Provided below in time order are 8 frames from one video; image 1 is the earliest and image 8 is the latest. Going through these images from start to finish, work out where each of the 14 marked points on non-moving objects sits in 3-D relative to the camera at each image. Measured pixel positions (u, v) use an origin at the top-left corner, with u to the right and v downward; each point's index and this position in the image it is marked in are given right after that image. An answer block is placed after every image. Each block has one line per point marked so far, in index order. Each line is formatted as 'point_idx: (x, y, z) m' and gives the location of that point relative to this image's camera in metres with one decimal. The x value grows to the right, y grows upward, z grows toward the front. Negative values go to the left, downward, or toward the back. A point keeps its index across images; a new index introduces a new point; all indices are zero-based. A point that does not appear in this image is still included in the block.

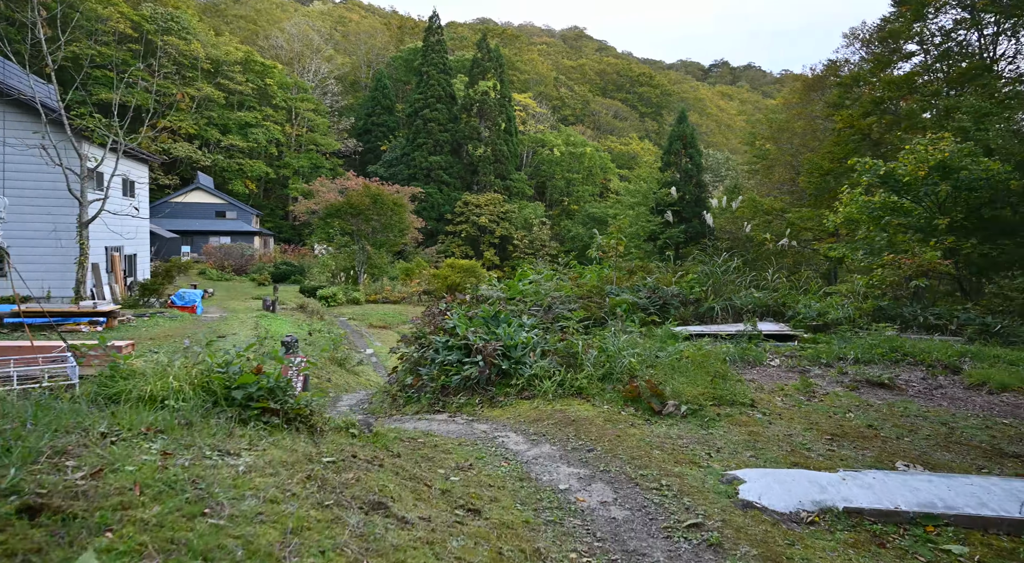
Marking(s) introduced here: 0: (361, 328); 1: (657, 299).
0: (-3.7, -1.2, +17.0) m
1: (+1.6, -0.2, +7.8) m
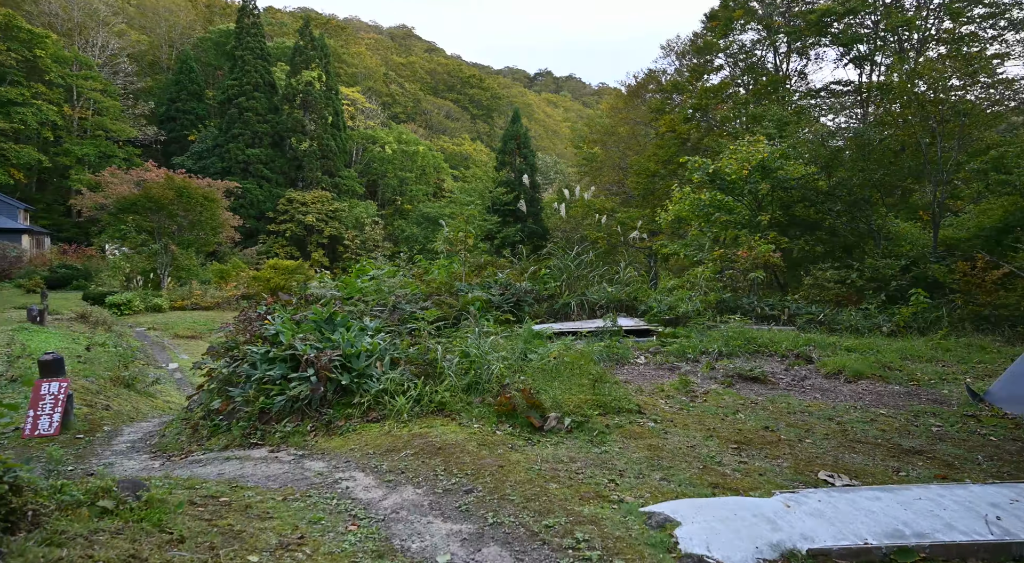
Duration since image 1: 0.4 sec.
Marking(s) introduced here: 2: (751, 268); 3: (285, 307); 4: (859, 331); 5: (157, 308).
0: (-7.3, -1.3, +14.9) m
1: (0.0, -0.1, +7.2) m
2: (+3.2, +0.2, +9.2) m
3: (-1.9, -0.2, +5.9) m
4: (+3.7, -0.5, +7.6) m
5: (-9.3, -0.8, +18.9) m
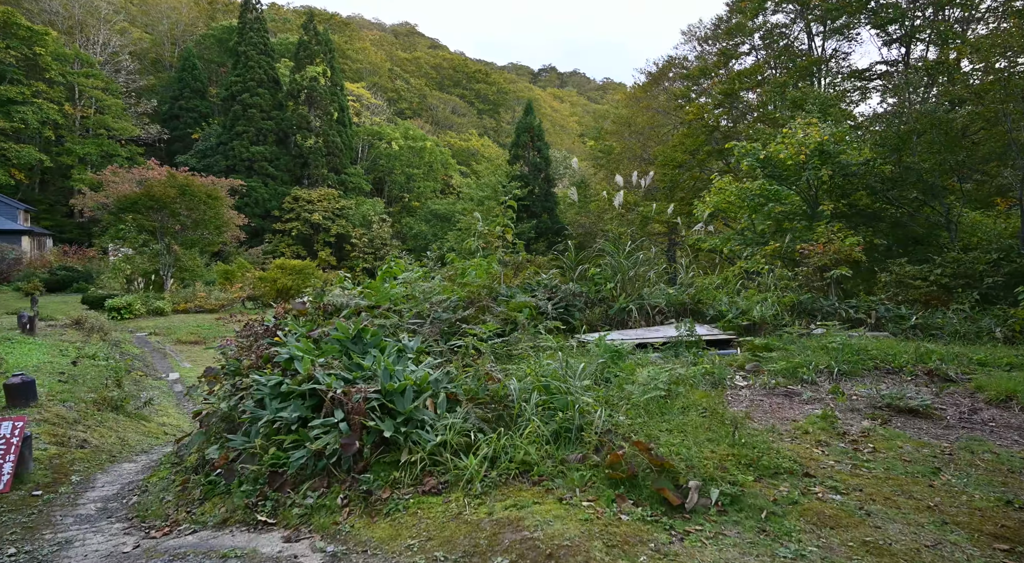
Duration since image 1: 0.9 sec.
0: (-6.8, -1.3, +13.9) m
1: (+0.4, -0.2, +6.2) m
2: (+3.6, +0.2, +8.1) m
3: (-1.5, -0.2, +4.8) m
4: (+4.1, -0.5, +6.5) m
5: (-8.7, -0.8, +17.9) m
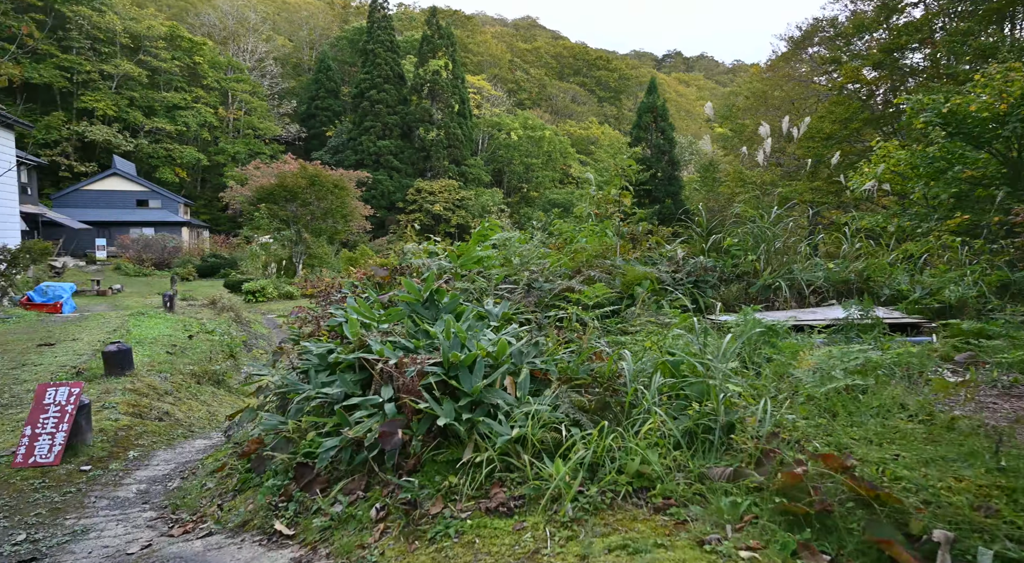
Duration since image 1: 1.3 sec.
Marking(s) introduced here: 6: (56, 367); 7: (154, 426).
0: (-4.6, -0.9, +14.0) m
1: (+1.3, +0.1, +5.1) m
2: (+4.8, +0.4, +6.5) m
3: (-0.8, 0.0, +4.1) m
4: (+5.0, -0.3, +4.9) m
5: (-5.8, -0.4, +18.3) m
6: (-4.6, -0.9, +7.2) m
7: (-2.4, -1.0, +4.8) m
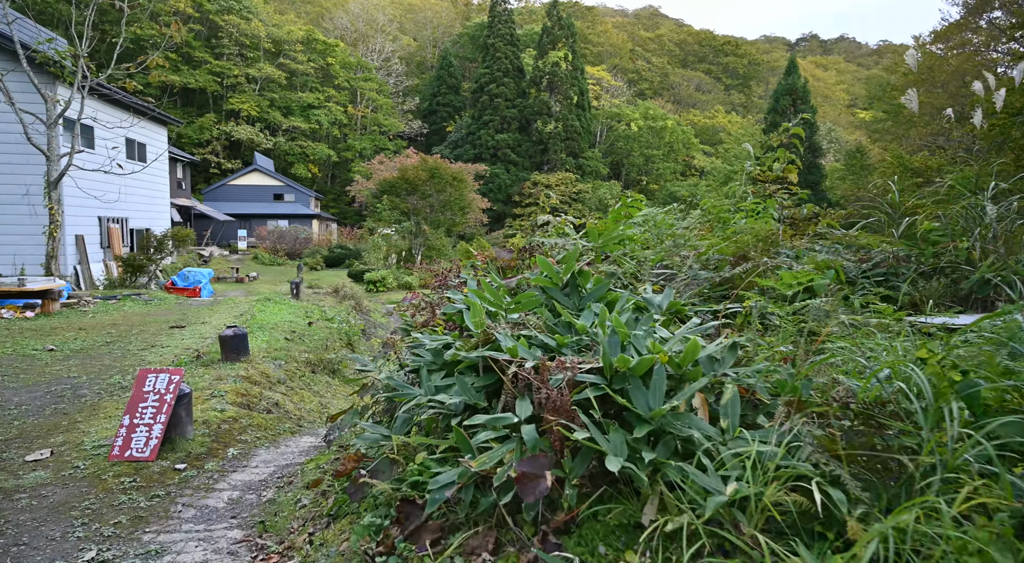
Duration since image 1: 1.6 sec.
0: (-2.2, -0.7, +13.9) m
1: (+2.1, +0.1, +4.2) m
2: (+5.8, +0.4, +5.0) m
3: (-0.1, +0.1, +3.5) m
4: (+5.8, -0.4, +3.3) m
5: (-2.7, -0.1, +18.3) m
6: (-3.4, -0.7, +7.2) m
7: (-1.6, -0.9, +4.4) m
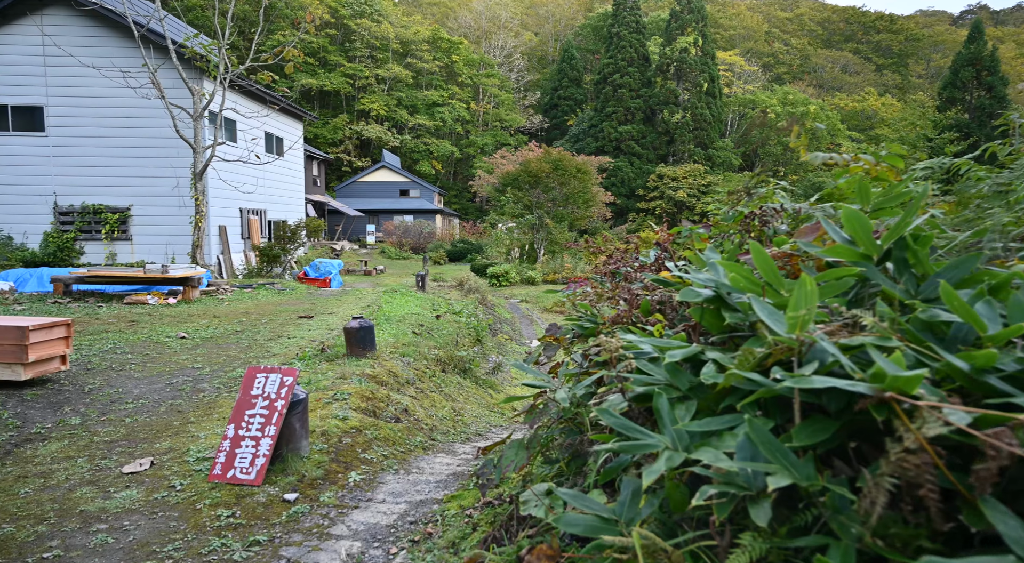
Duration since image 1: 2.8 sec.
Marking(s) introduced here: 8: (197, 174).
0: (+0.3, -0.6, +13.1) m
1: (+3.0, +0.1, +2.9) m
2: (+6.7, +0.3, +3.1) m
3: (+0.7, +0.1, +2.6) m
4: (+6.4, -0.4, +1.4) m
5: (+0.5, 0.0, +17.6) m
6: (-2.0, -0.6, +6.7) m
7: (-0.6, -0.8, +3.7) m
8: (-5.3, +1.8, +12.1) m
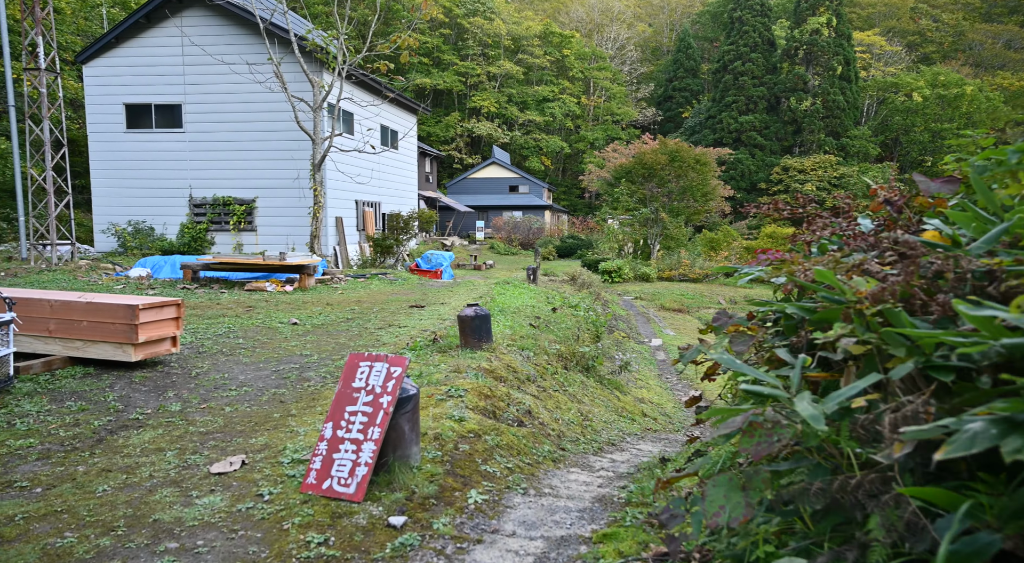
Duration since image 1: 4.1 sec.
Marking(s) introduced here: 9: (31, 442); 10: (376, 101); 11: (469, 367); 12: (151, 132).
0: (+2.3, -0.5, +12.3) m
1: (+3.5, +0.2, +1.7) m
2: (+7.2, +0.3, +1.4) m
3: (+1.2, +0.2, +1.8) m
4: (+6.6, -0.4, -0.2) m
5: (+3.2, +0.2, +16.7) m
6: (-0.8, -0.4, +6.3) m
7: (0.0, -0.7, +3.1) m
8: (-3.4, +2.0, +12.1) m
9: (-2.1, -0.7, +3.1) m
10: (-3.0, +4.0, +15.8) m
11: (-0.3, -0.5, +4.2) m
12: (-6.7, +2.8, +13.2) m
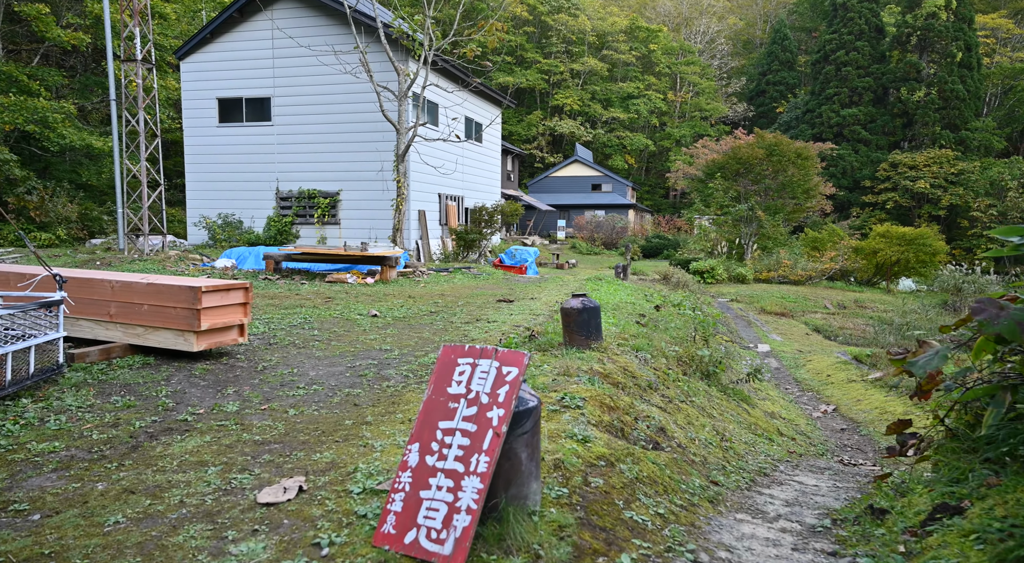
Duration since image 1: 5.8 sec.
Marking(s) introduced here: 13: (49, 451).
0: (+3.8, -0.5, +11.2) m
1: (+3.8, +0.2, +0.6) m
2: (+7.5, +0.3, -0.2) m
3: (+1.5, +0.3, +0.9) m
4: (+6.7, -0.4, -1.7) m
5: (+5.2, +0.1, +15.4) m
6: (0.0, -0.4, +5.5) m
7: (+0.5, -0.6, +2.3) m
8: (-1.8, +2.1, +11.6) m
9: (-1.6, -0.6, +2.5) m
10: (-1.1, +4.1, +15.3) m
11: (+0.3, -0.4, +3.4) m
12: (-5.1, +3.0, +13.1) m
13: (-1.6, -0.6, +2.5) m
